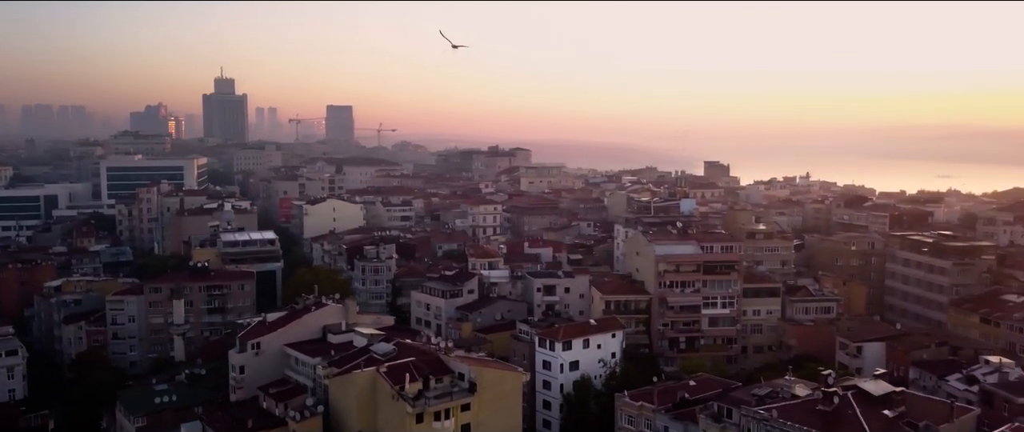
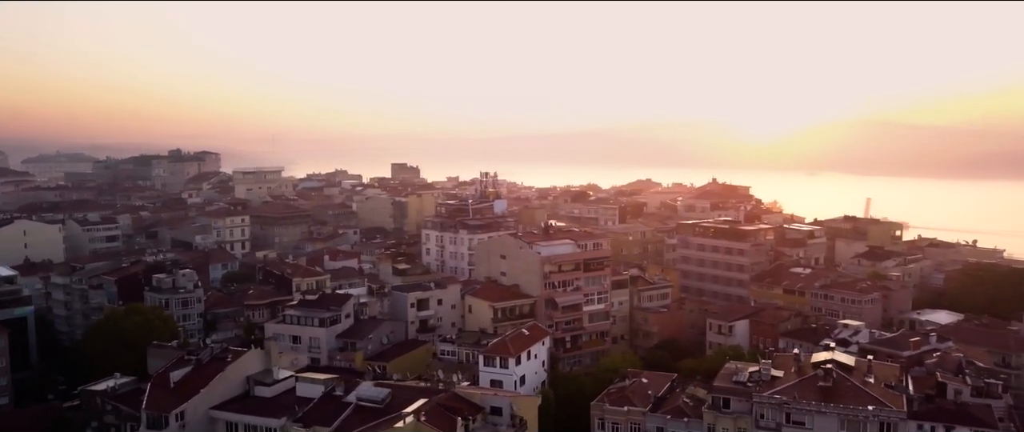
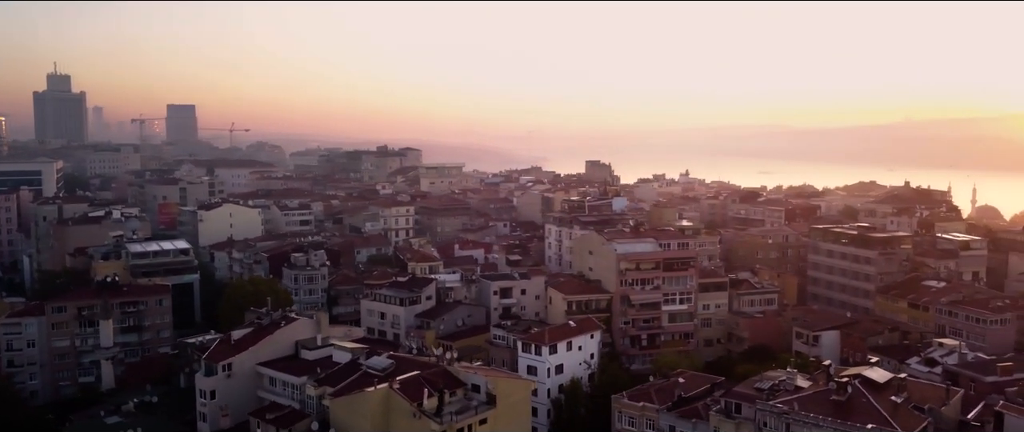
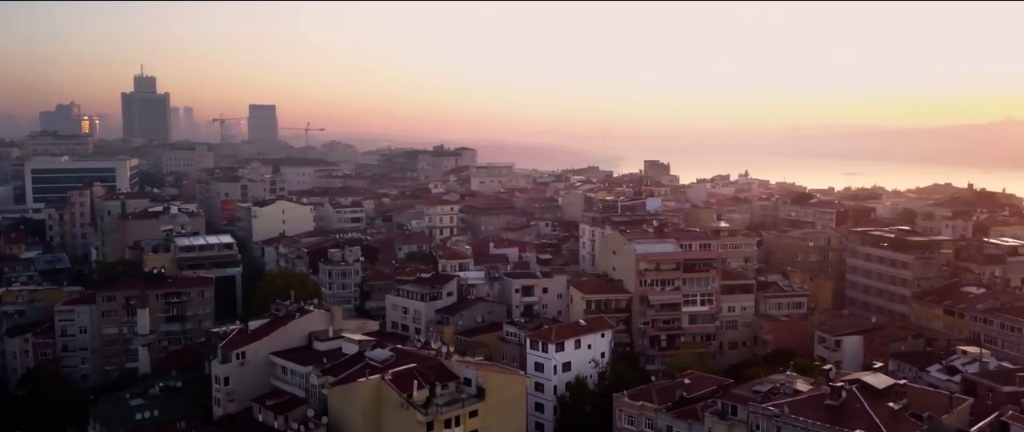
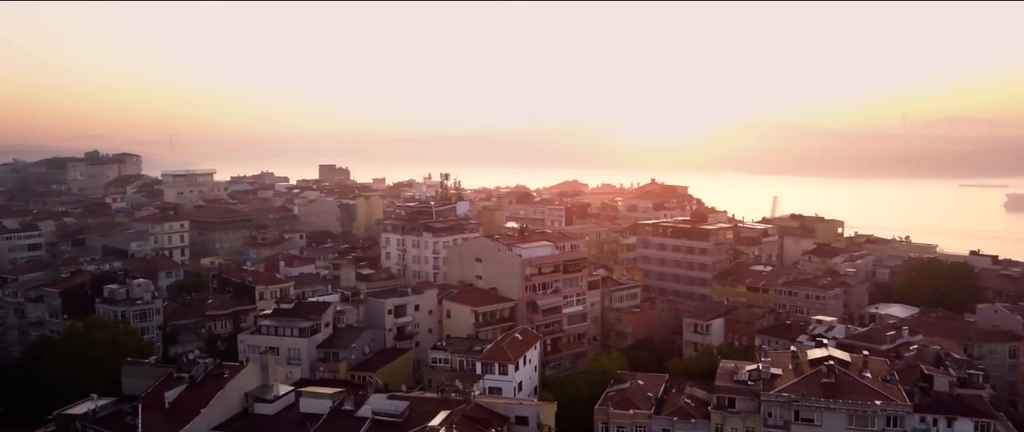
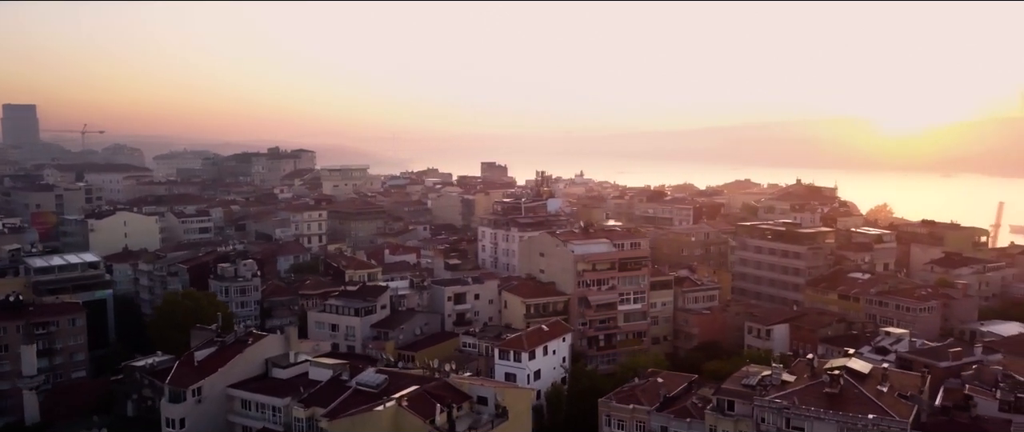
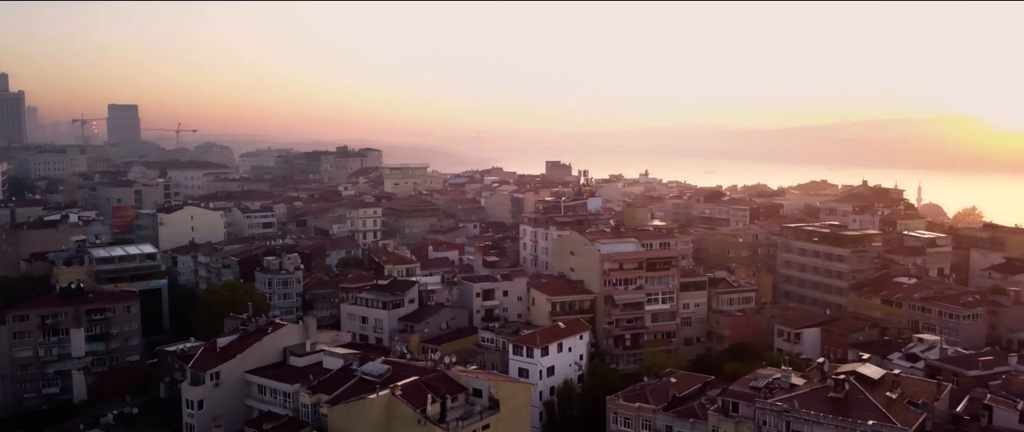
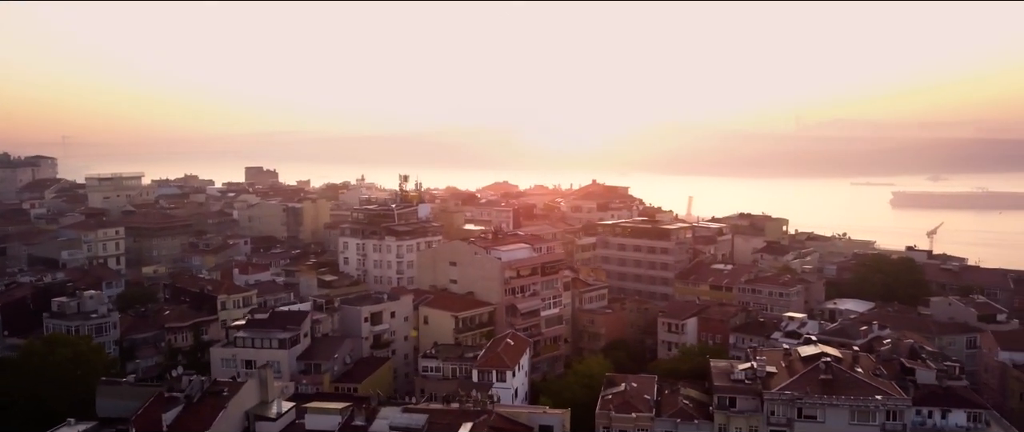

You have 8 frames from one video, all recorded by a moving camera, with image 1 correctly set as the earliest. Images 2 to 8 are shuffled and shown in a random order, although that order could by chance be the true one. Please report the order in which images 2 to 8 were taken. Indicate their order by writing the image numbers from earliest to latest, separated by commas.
4, 3, 7, 6, 2, 5, 8
